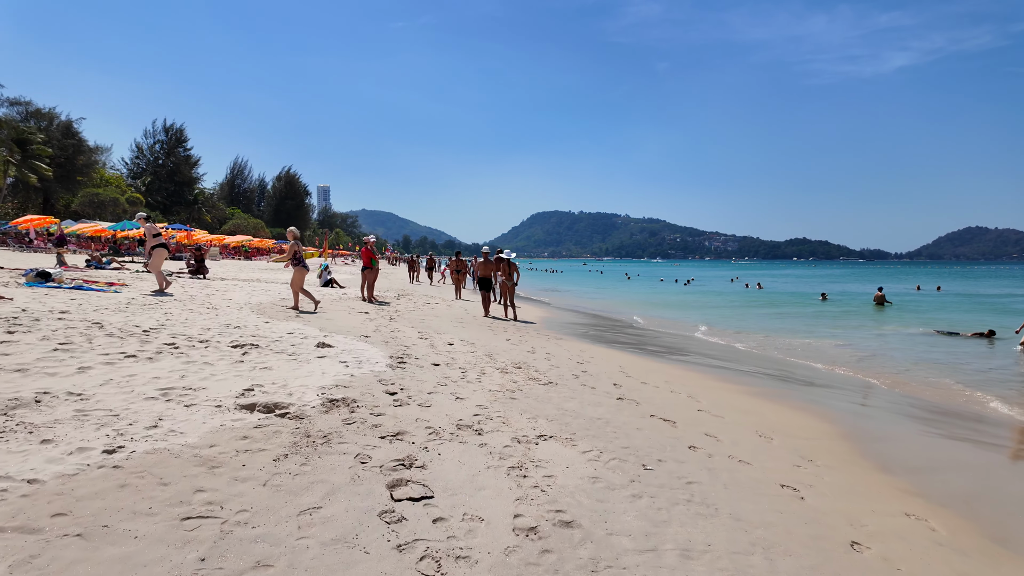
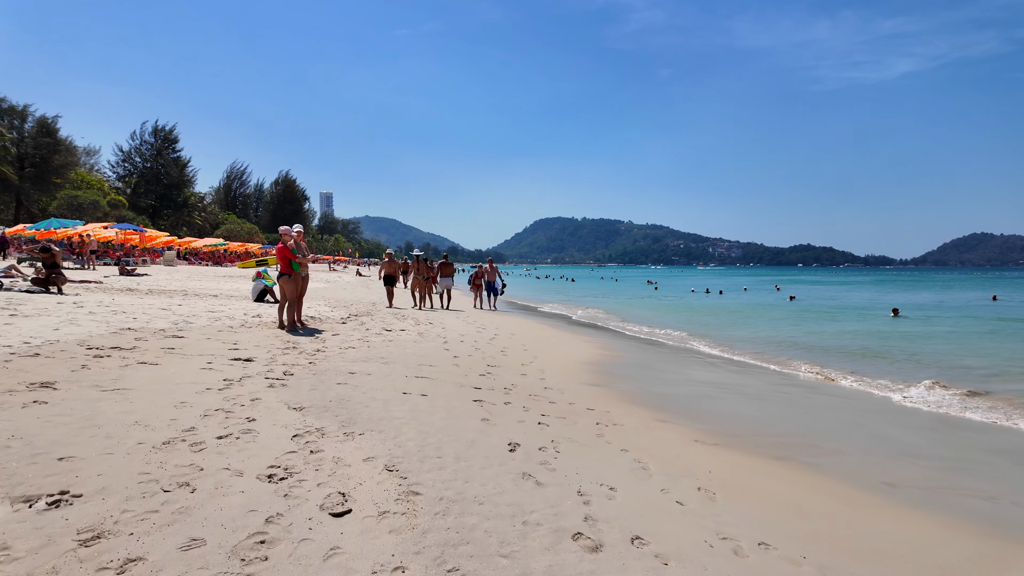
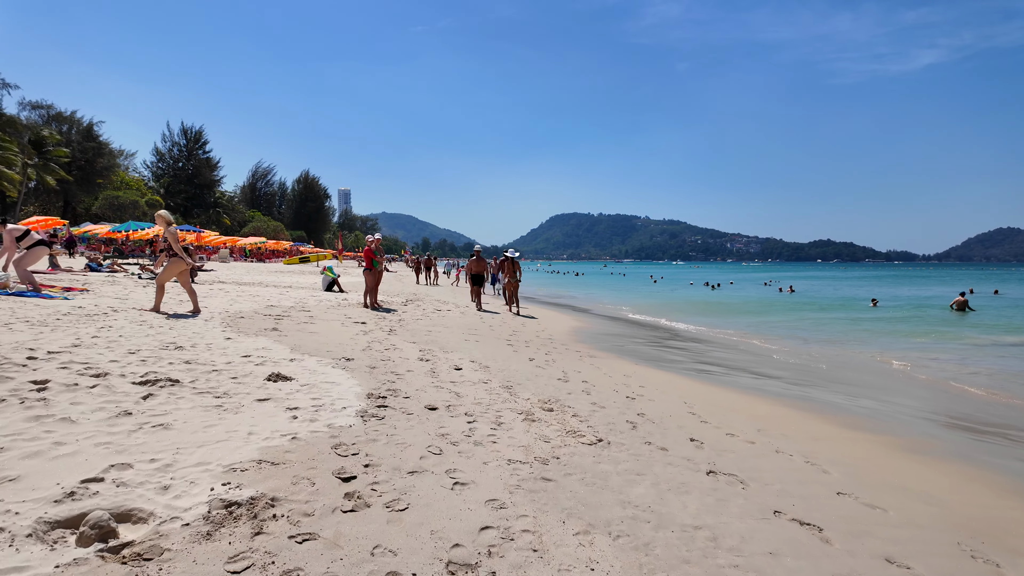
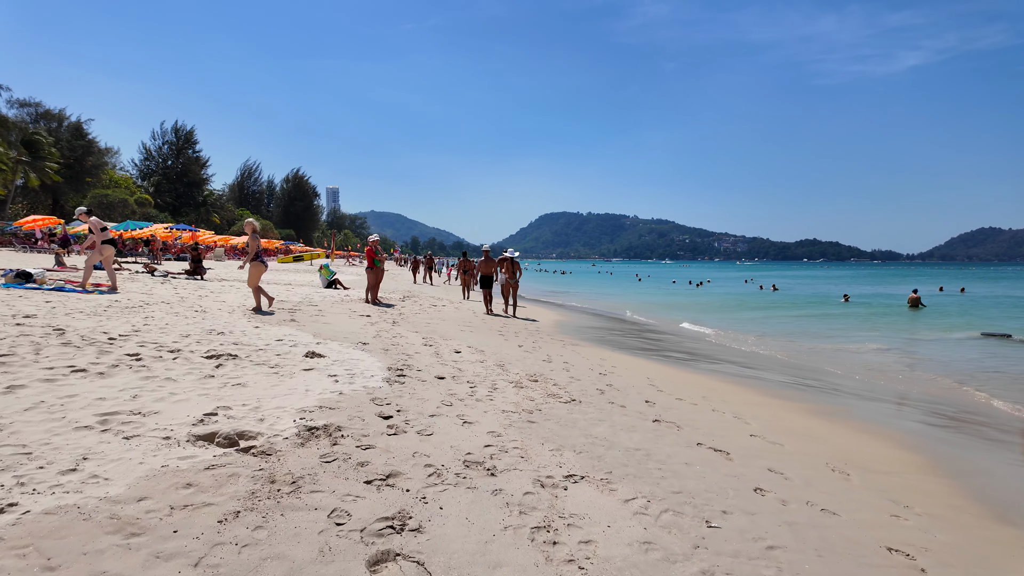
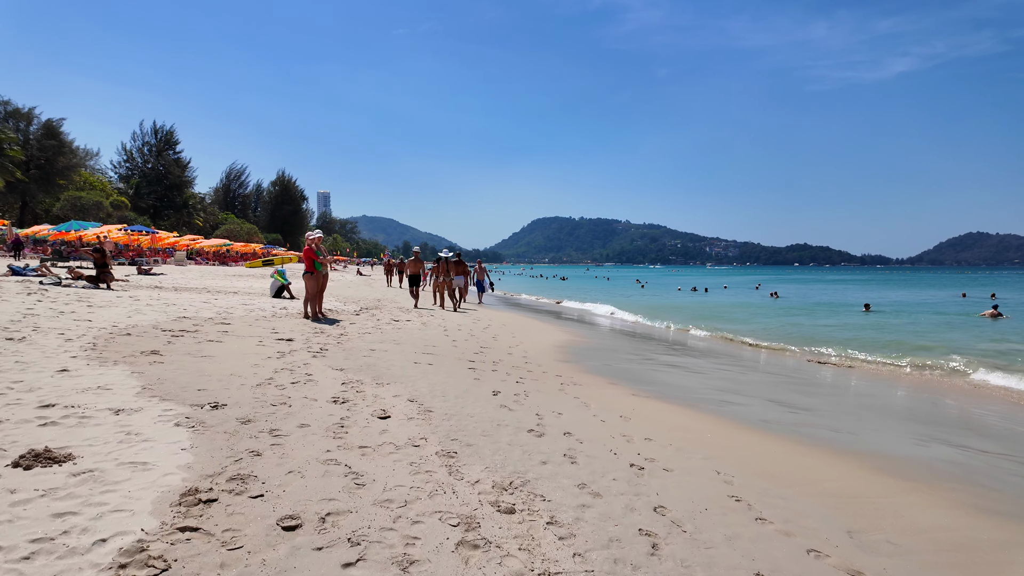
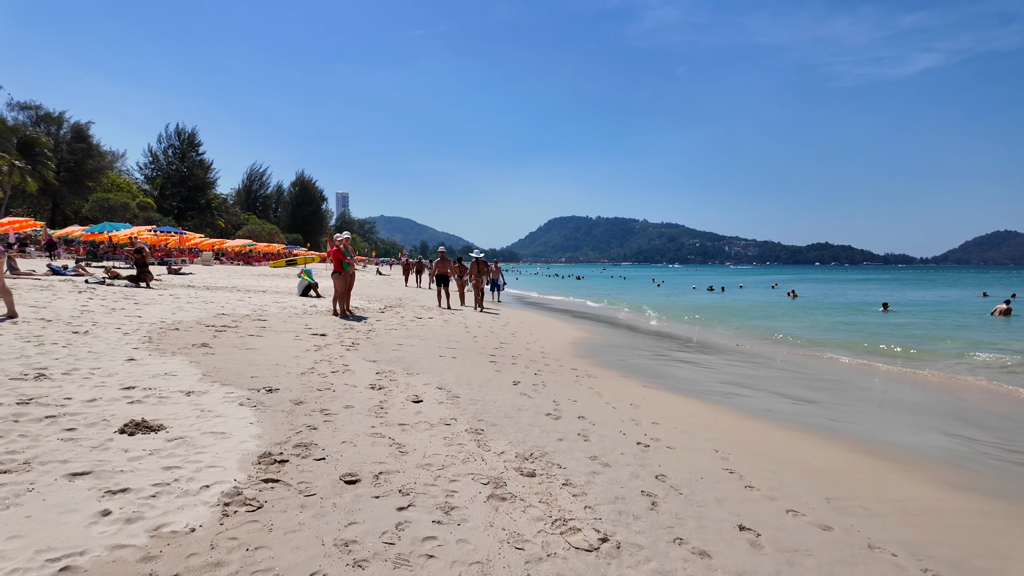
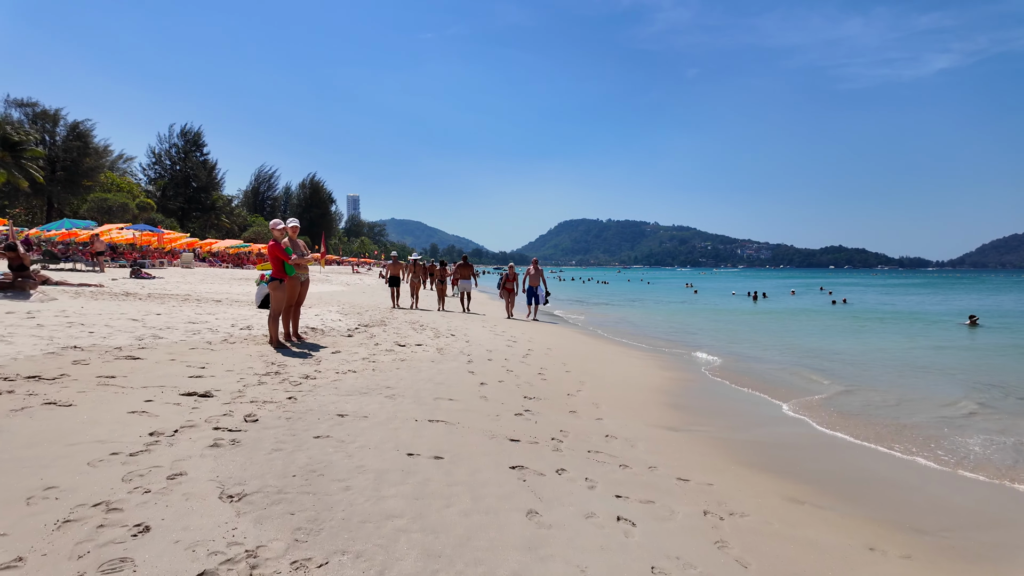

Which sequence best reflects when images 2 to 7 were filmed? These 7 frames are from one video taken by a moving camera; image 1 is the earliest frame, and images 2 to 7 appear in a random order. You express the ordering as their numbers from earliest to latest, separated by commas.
4, 3, 6, 5, 2, 7
